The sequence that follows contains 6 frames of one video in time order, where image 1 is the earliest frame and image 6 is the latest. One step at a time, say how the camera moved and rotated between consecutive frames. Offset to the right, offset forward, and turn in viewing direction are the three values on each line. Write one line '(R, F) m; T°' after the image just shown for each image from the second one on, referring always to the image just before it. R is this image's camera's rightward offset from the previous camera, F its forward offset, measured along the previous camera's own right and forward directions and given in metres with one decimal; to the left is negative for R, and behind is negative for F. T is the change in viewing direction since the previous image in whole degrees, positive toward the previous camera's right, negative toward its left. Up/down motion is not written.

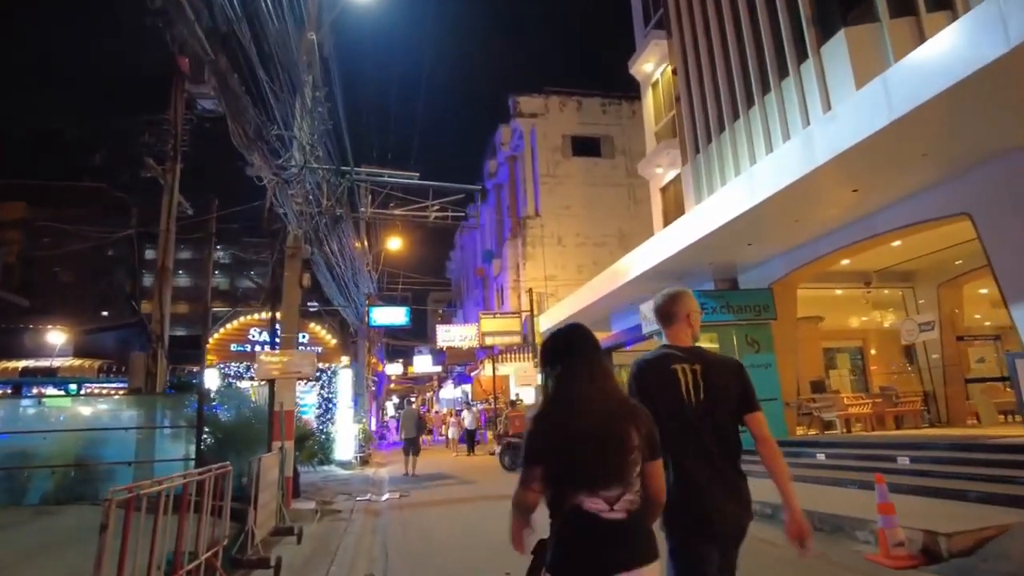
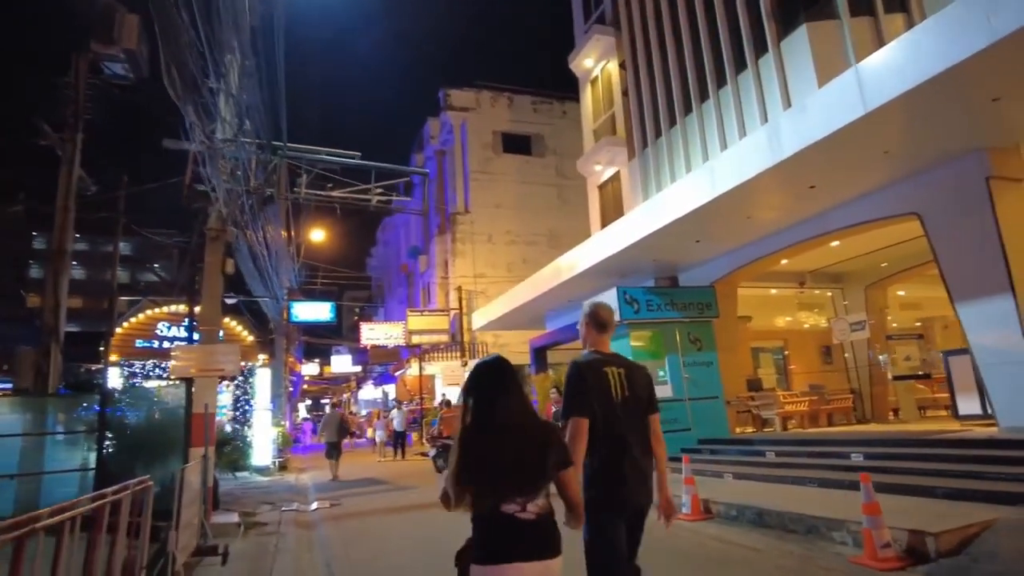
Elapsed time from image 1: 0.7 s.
(-0.5, +0.7) m; +7°
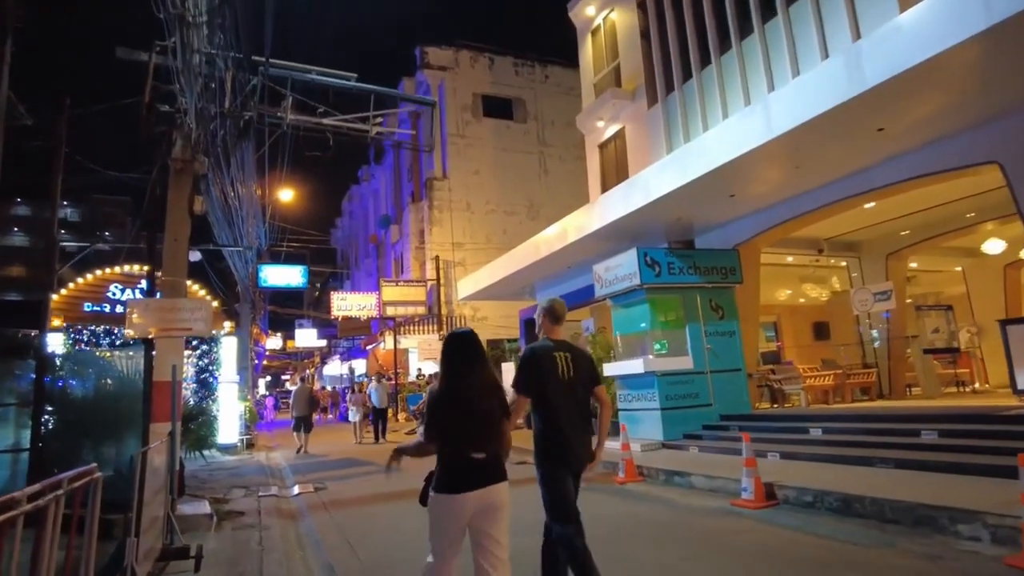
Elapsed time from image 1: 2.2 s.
(-0.8, +1.4) m; +3°
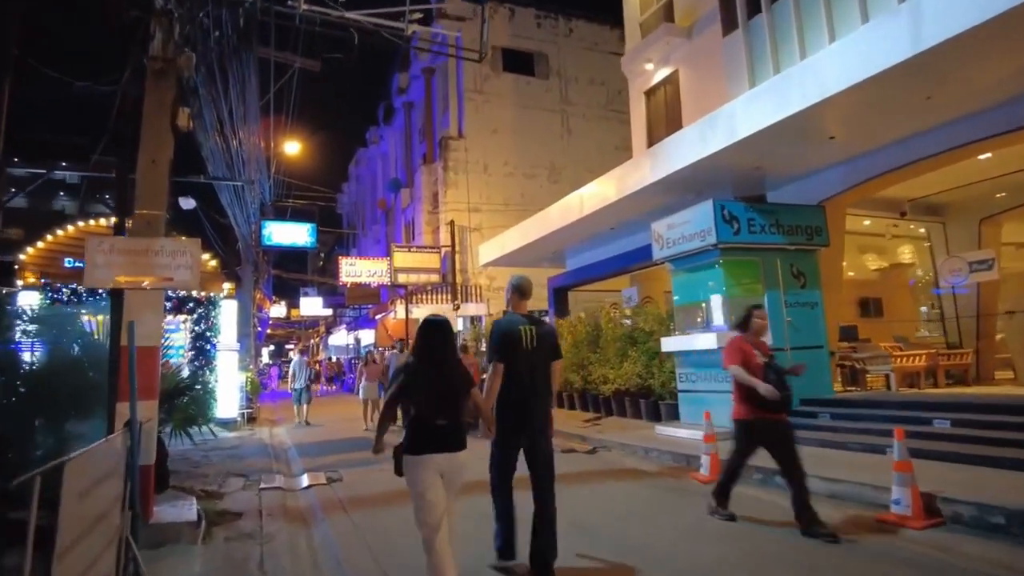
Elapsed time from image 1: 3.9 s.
(-0.7, +1.8) m; 0°
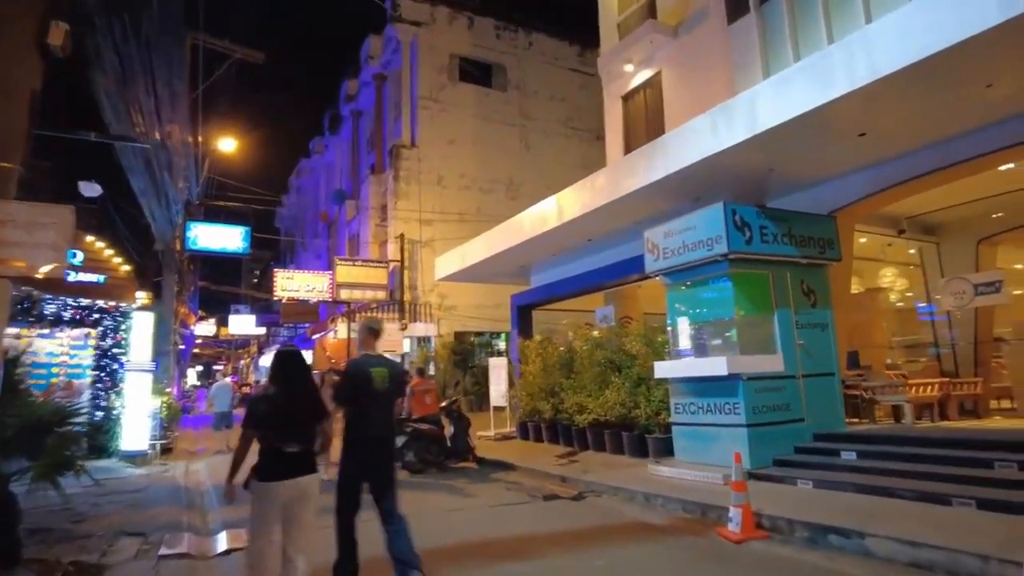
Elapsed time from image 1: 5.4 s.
(-0.4, +1.6) m; +5°
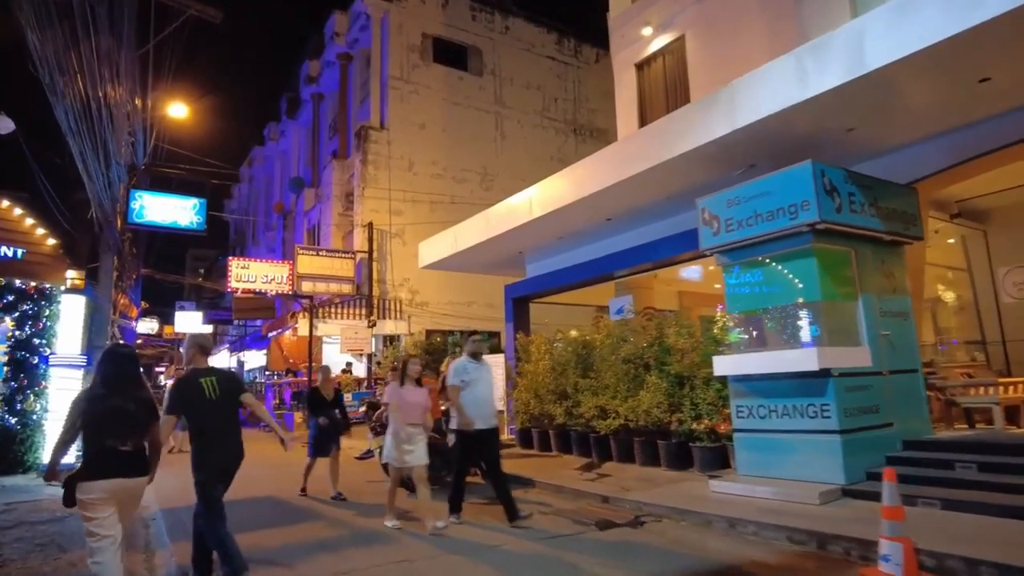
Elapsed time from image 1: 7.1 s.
(-0.9, +1.8) m; +4°
